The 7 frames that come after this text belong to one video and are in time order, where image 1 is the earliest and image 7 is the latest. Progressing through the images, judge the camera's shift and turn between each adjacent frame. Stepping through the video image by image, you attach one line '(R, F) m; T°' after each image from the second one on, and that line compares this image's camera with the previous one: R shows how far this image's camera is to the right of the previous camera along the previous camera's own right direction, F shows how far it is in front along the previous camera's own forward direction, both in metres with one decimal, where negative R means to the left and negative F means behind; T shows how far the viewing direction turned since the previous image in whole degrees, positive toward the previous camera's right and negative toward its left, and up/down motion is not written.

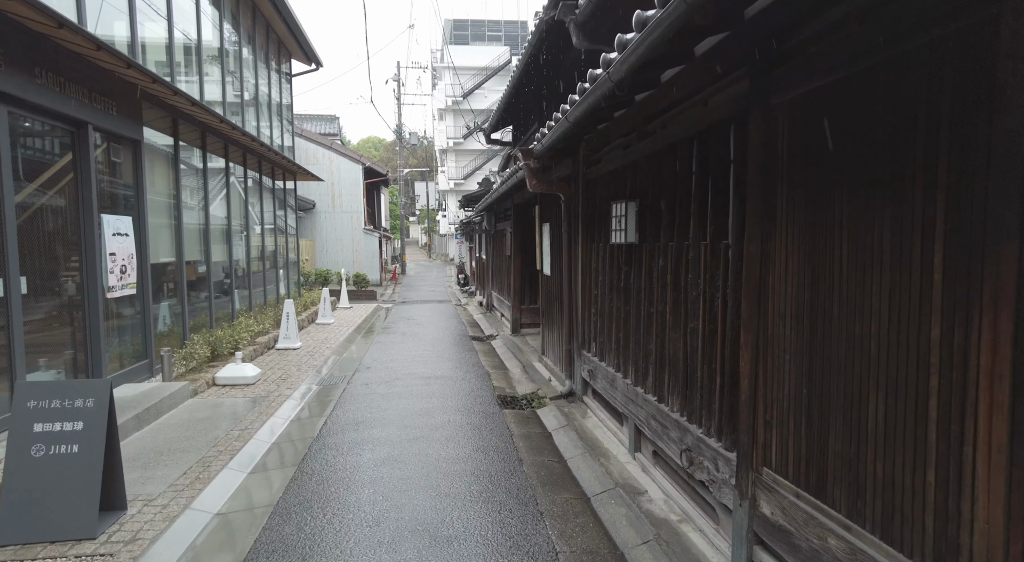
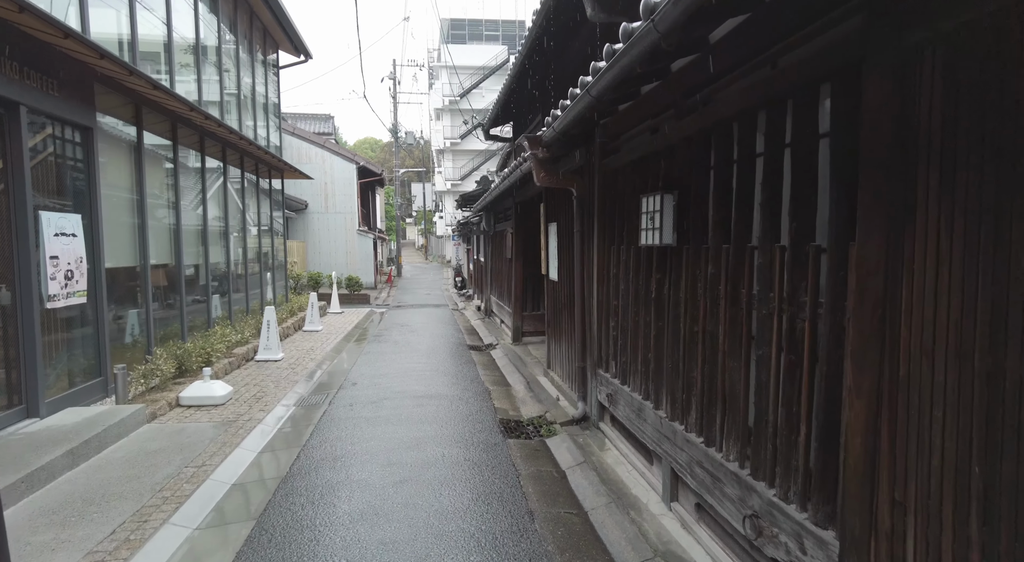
(-0.1, +0.9) m; 0°
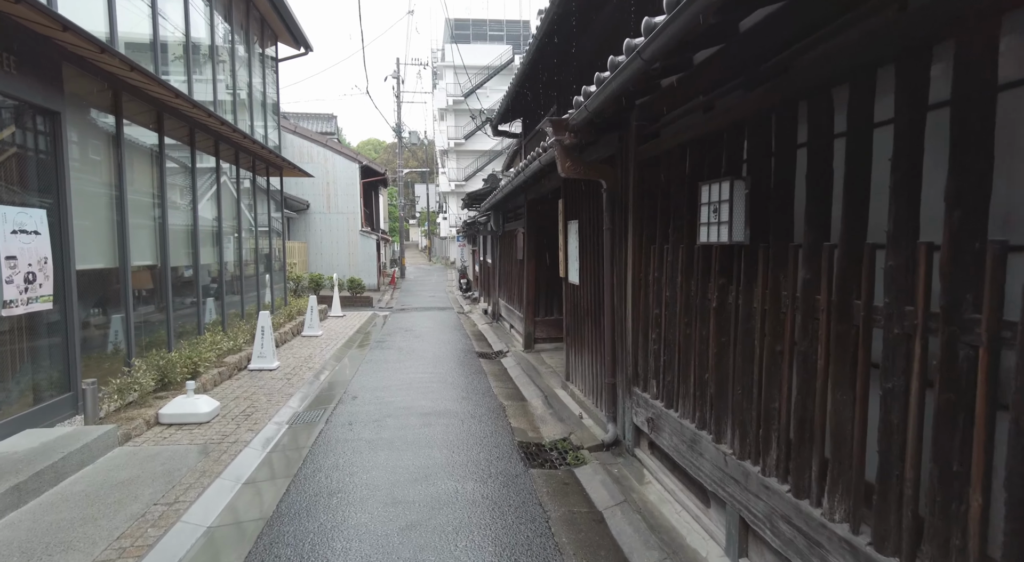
(-0.2, +0.7) m; 0°
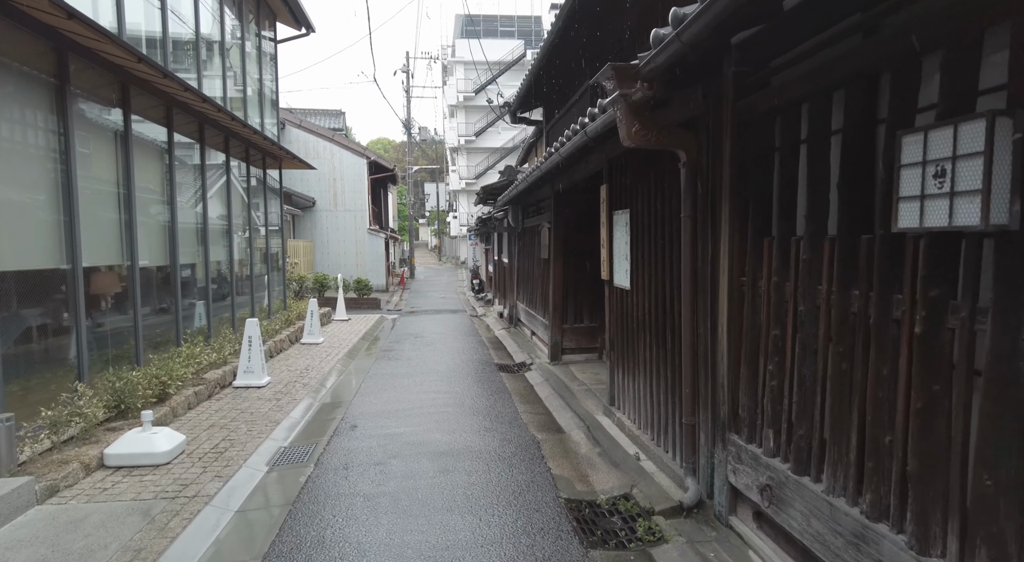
(-0.3, +1.3) m; -1°
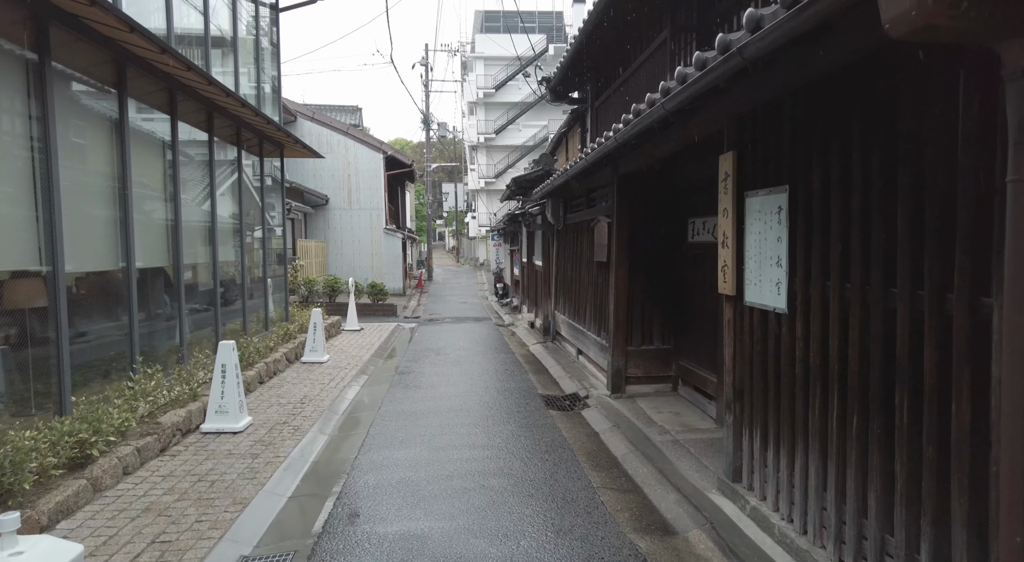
(-0.4, +2.0) m; -2°
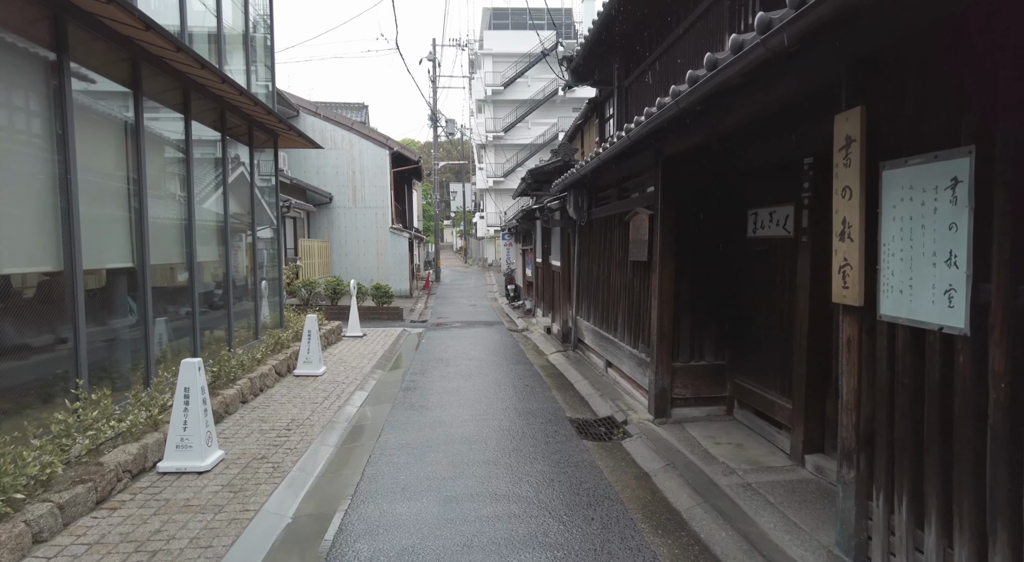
(-0.2, +1.2) m; -1°
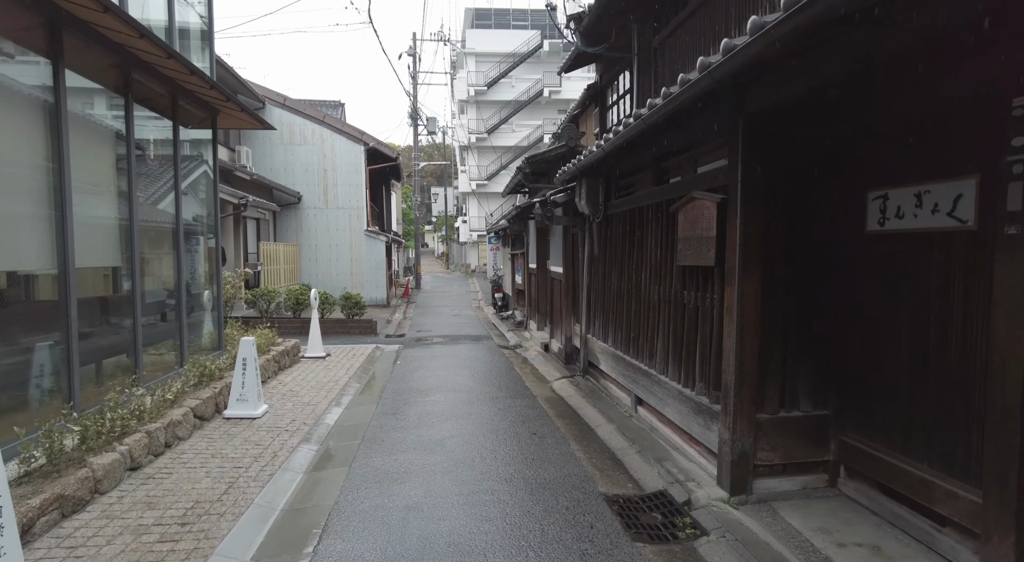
(-0.2, +2.1) m; +2°
